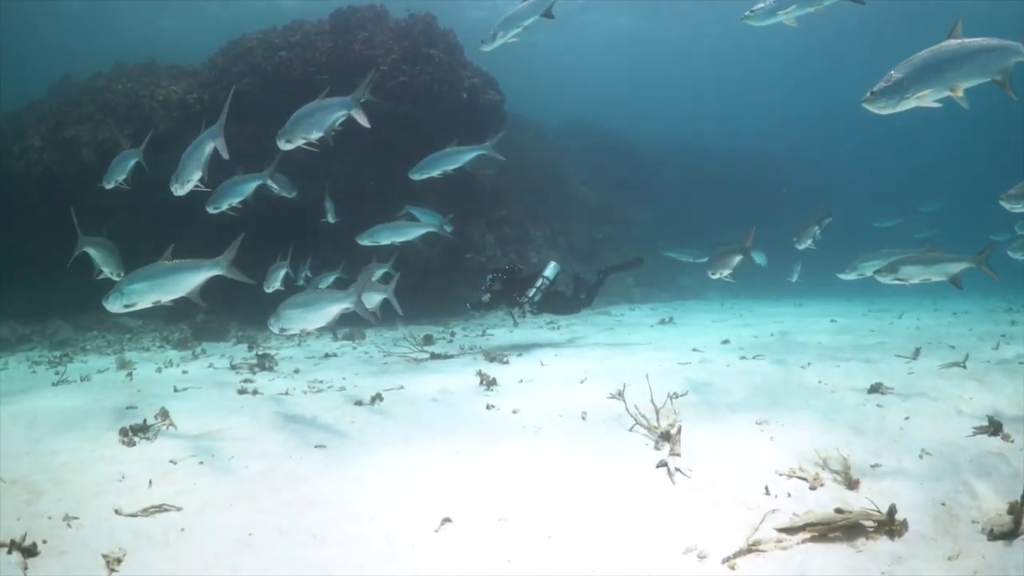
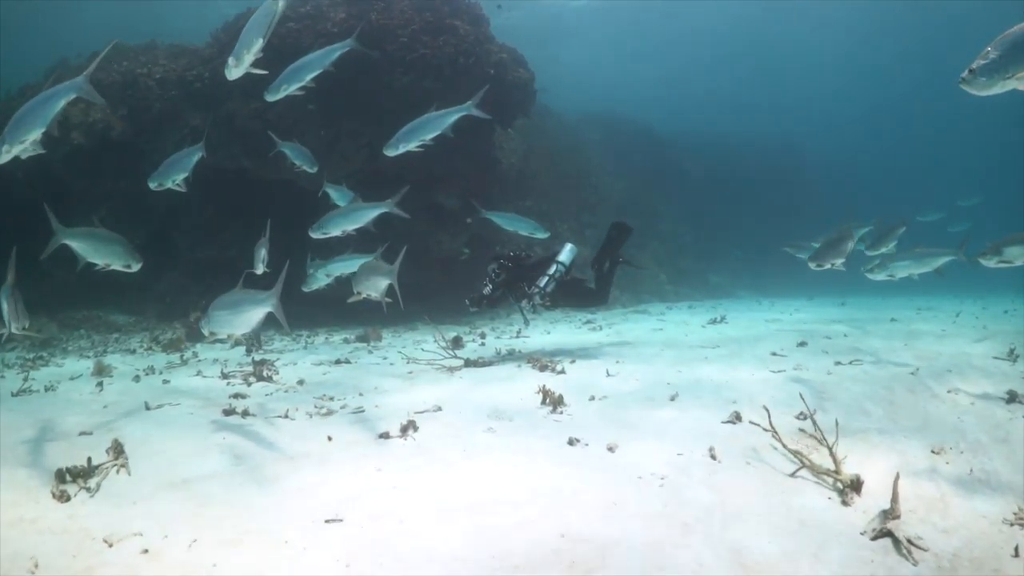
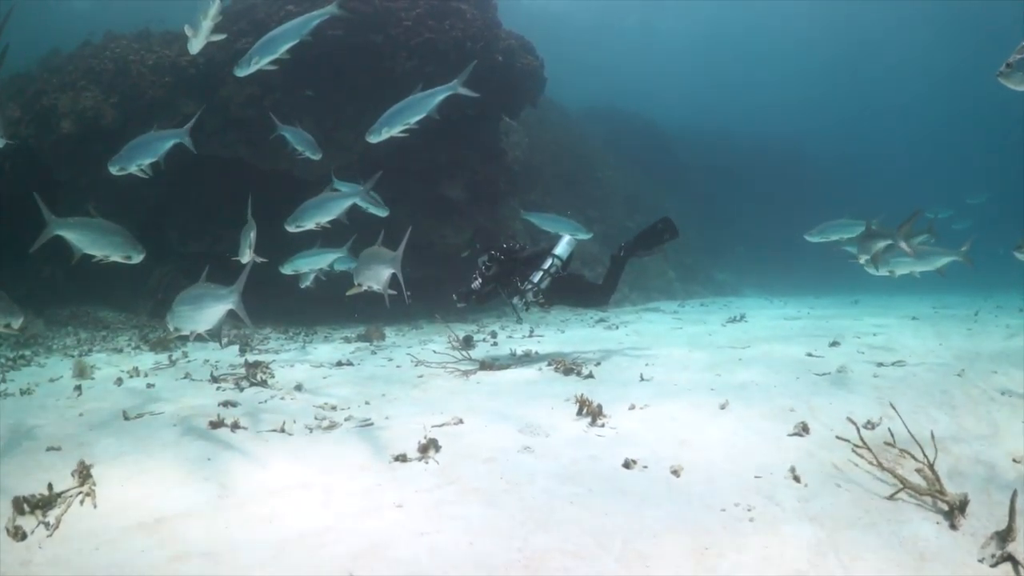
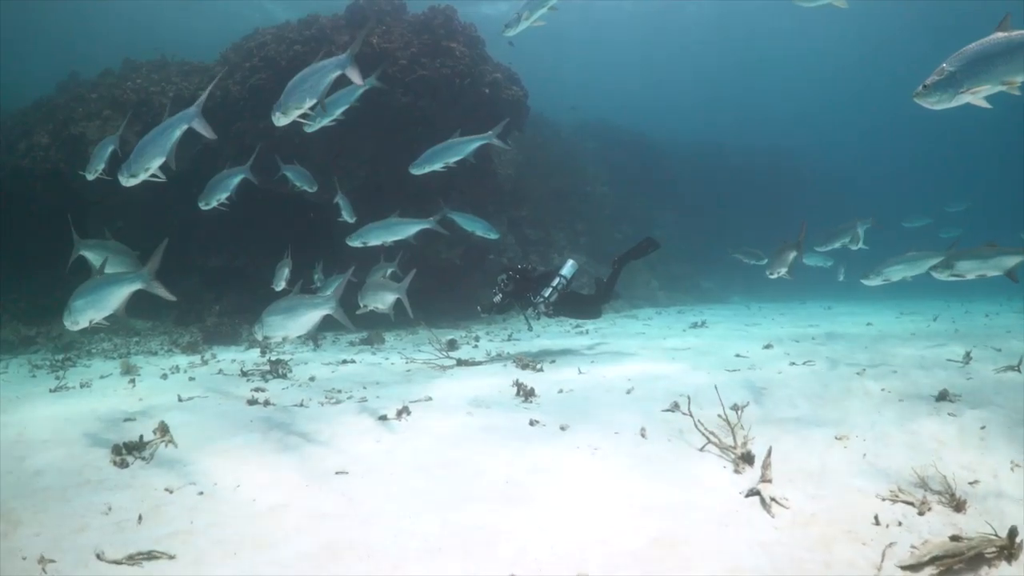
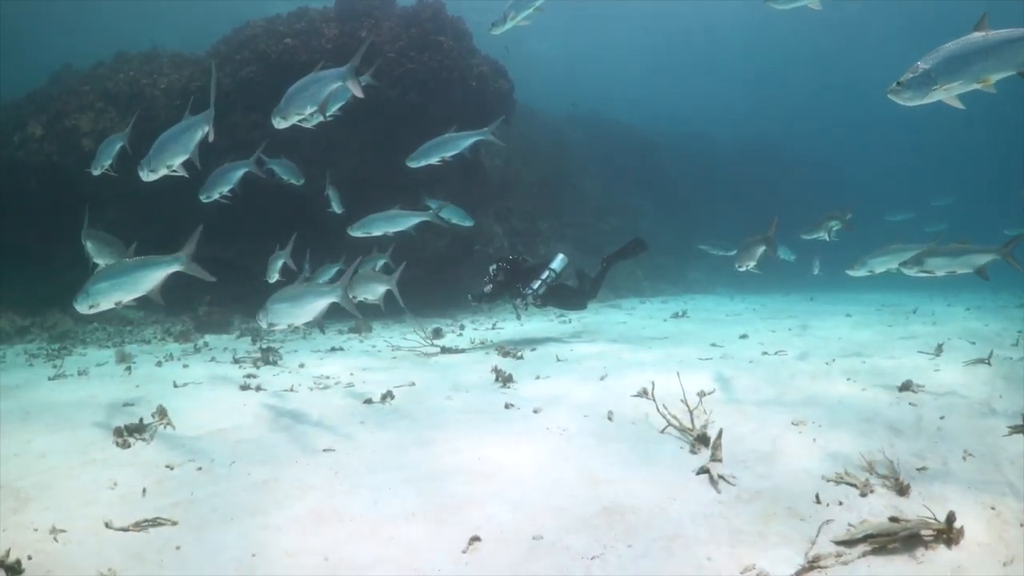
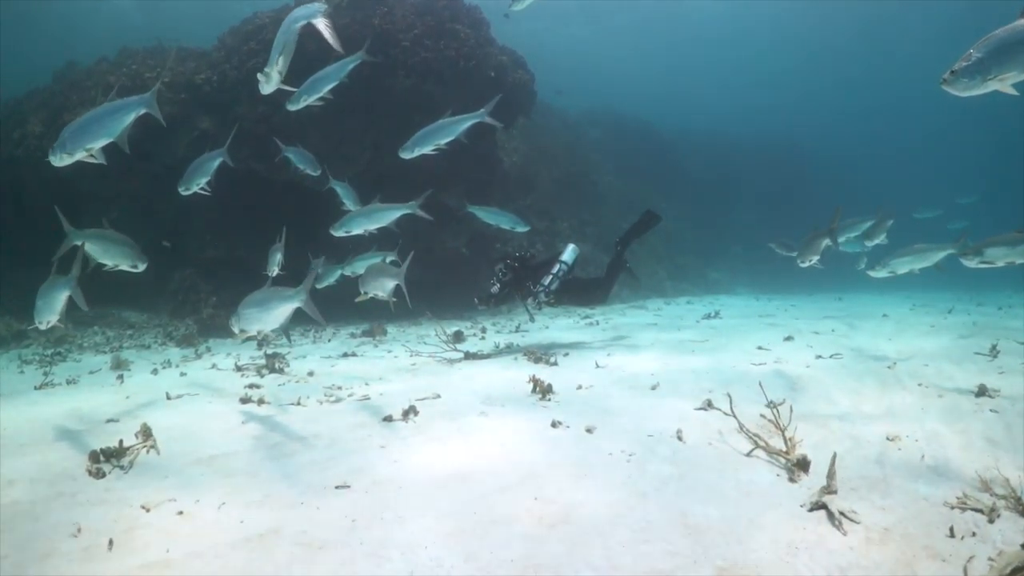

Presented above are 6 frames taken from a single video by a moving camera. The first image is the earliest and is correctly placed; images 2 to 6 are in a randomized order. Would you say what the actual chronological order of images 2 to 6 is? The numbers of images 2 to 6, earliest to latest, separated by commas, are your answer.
5, 4, 6, 2, 3
